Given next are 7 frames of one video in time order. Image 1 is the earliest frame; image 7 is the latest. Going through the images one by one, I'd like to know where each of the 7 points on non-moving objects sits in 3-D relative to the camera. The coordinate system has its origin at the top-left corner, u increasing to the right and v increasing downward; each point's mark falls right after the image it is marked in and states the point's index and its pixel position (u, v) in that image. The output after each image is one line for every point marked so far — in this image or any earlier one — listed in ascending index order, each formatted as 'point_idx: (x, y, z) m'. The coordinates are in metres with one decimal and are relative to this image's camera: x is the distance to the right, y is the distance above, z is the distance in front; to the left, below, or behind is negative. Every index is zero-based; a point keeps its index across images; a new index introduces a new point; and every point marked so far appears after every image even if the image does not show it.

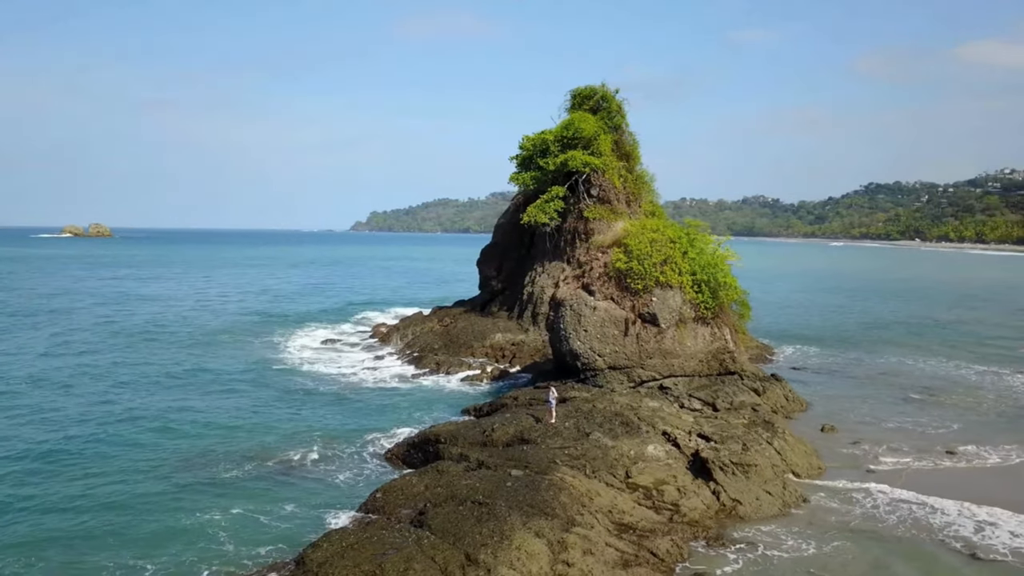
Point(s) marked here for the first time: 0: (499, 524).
0: (-0.2, -3.8, +11.6) m
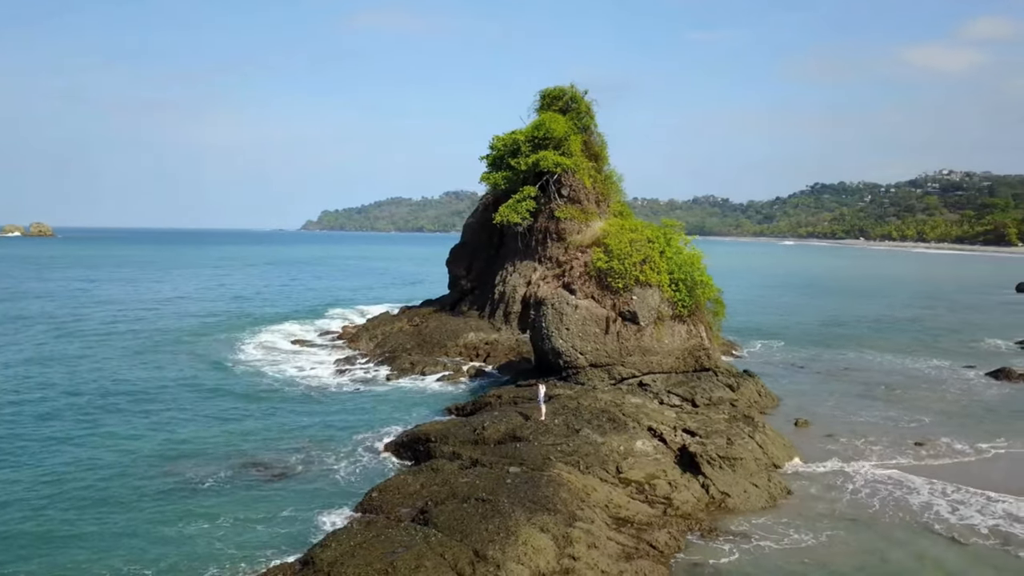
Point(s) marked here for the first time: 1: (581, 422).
0: (-0.1, -3.8, +11.8) m
1: (+1.6, -3.2, +17.3) m
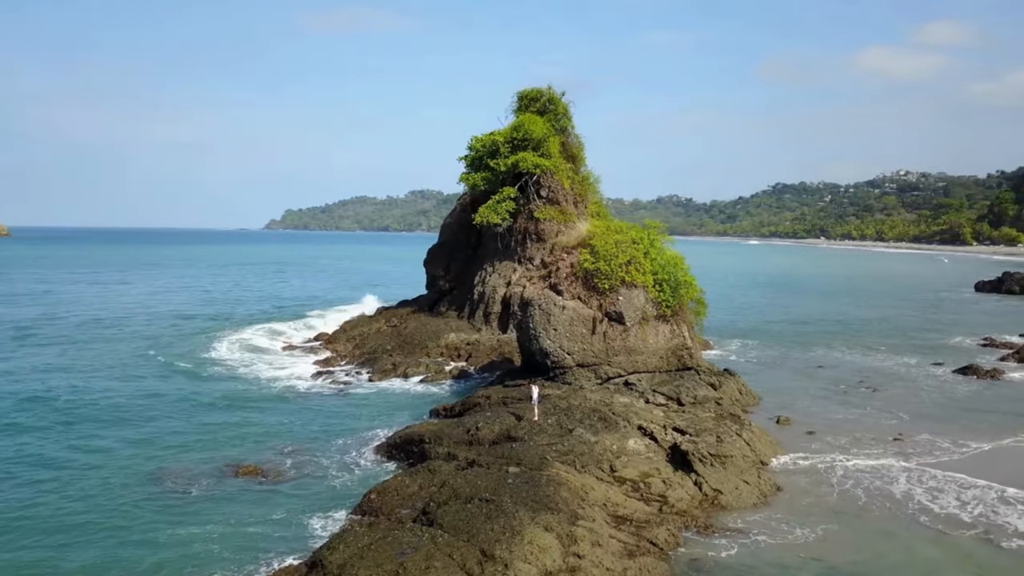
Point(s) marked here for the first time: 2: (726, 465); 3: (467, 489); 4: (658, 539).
0: (0.0, -3.8, +11.9) m
1: (+1.5, -3.2, +17.5) m
2: (+4.8, -3.9, +16.2) m
3: (-0.8, -3.6, +13.3) m
4: (+2.6, -4.4, +12.7) m
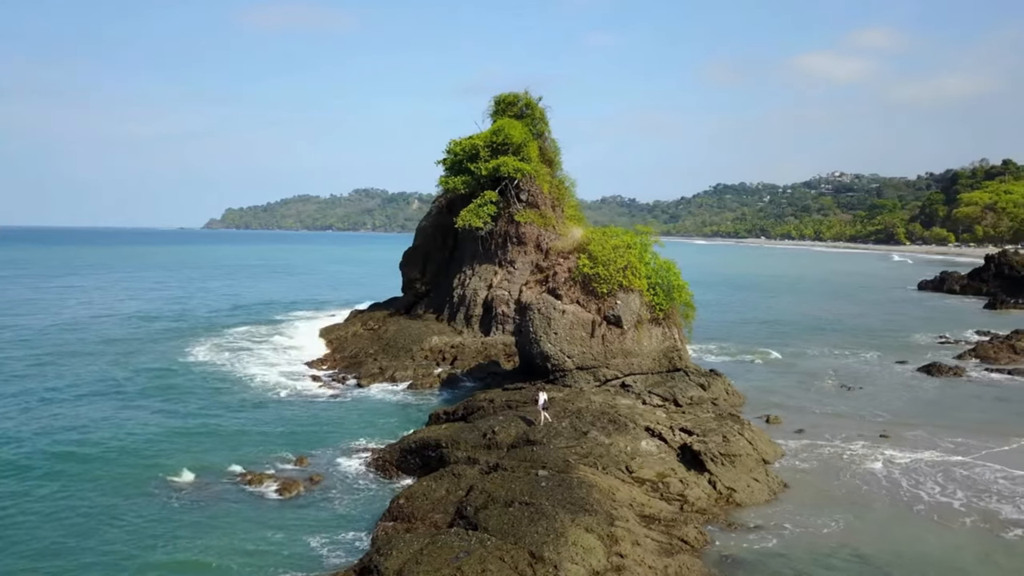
0: (+0.7, -3.9, +12.2) m
1: (+1.8, -3.3, +17.9) m
2: (+5.2, -4.1, +16.9) m
3: (-0.2, -3.8, +13.6) m
4: (+3.2, -4.5, +13.2) m
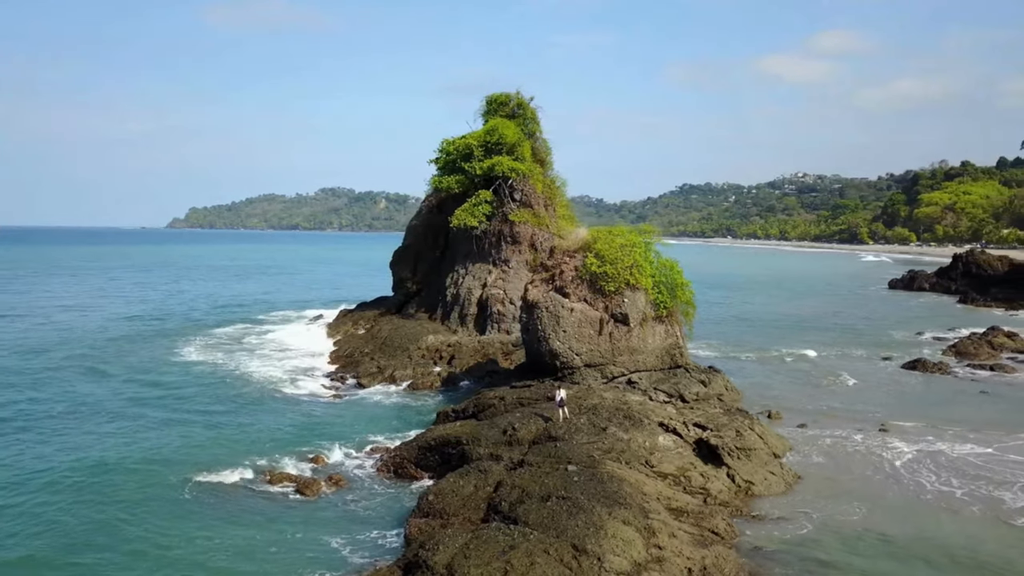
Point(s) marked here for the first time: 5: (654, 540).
0: (+1.3, -3.9, +12.4) m
1: (+2.3, -3.3, +18.1) m
2: (+5.7, -4.0, +17.3) m
3: (+0.4, -3.7, +13.8) m
4: (+3.8, -4.5, +13.5) m
5: (+2.4, -4.2, +12.3) m
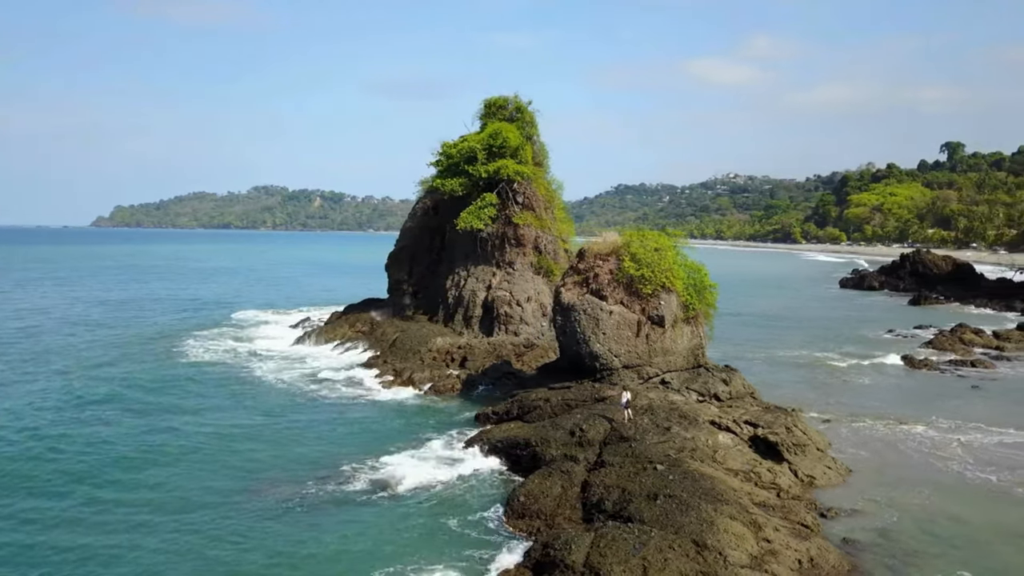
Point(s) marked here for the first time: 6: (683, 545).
0: (+3.3, -4.0, +13.0) m
1: (+3.9, -3.4, +18.7) m
2: (+7.3, -4.1, +18.1) m
3: (+2.4, -3.9, +14.2) m
4: (+5.8, -4.5, +14.2) m
5: (+4.4, -4.3, +12.9) m
6: (+2.8, -4.2, +12.0) m
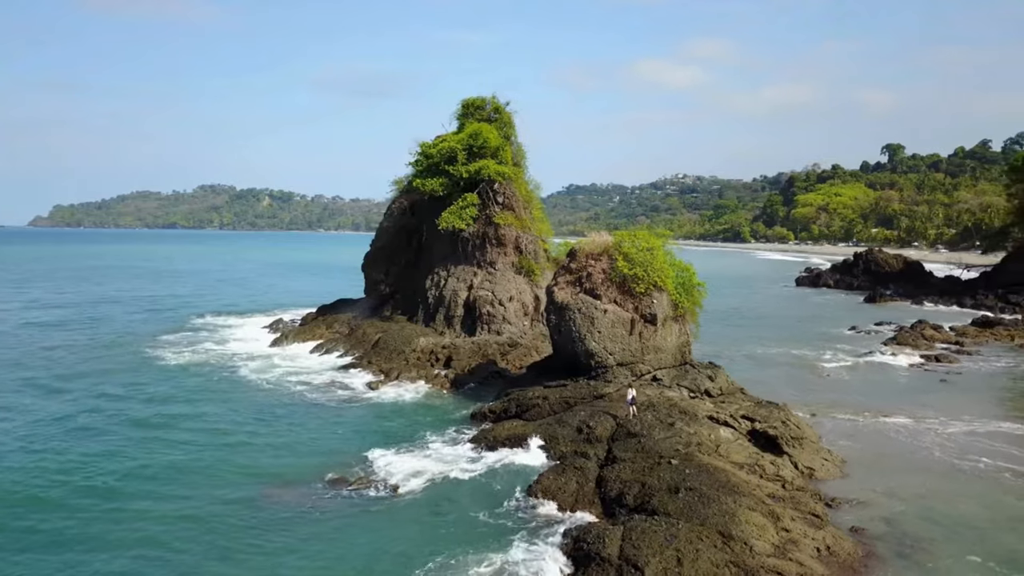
0: (+3.8, -4.0, +13.3) m
1: (+4.0, -3.3, +19.1) m
2: (+7.5, -4.0, +18.7) m
3: (+2.8, -3.8, +14.6) m
4: (+6.2, -4.5, +14.8) m
5: (+4.9, -4.3, +13.3) m
6: (+3.3, -4.2, +12.3) m
